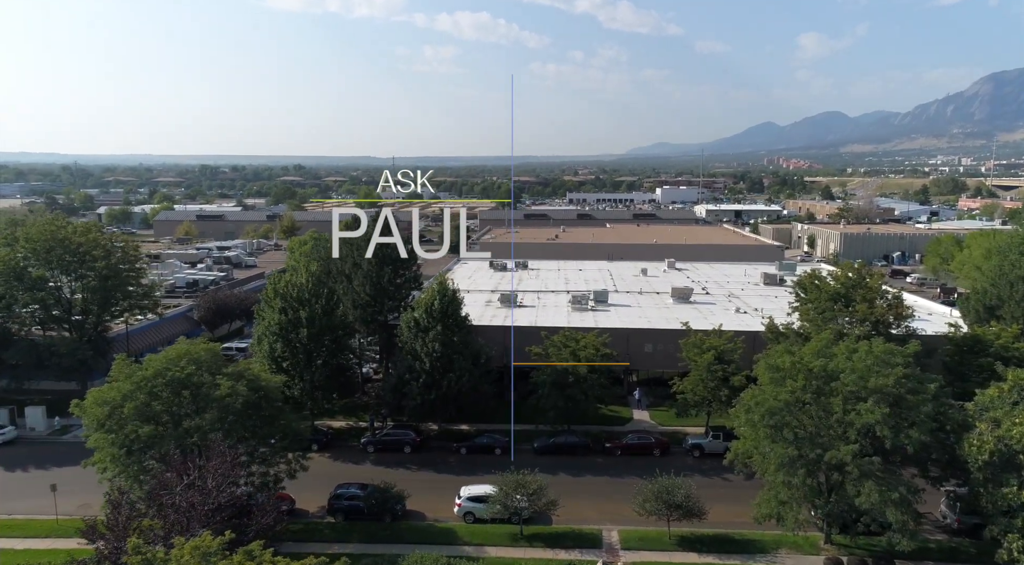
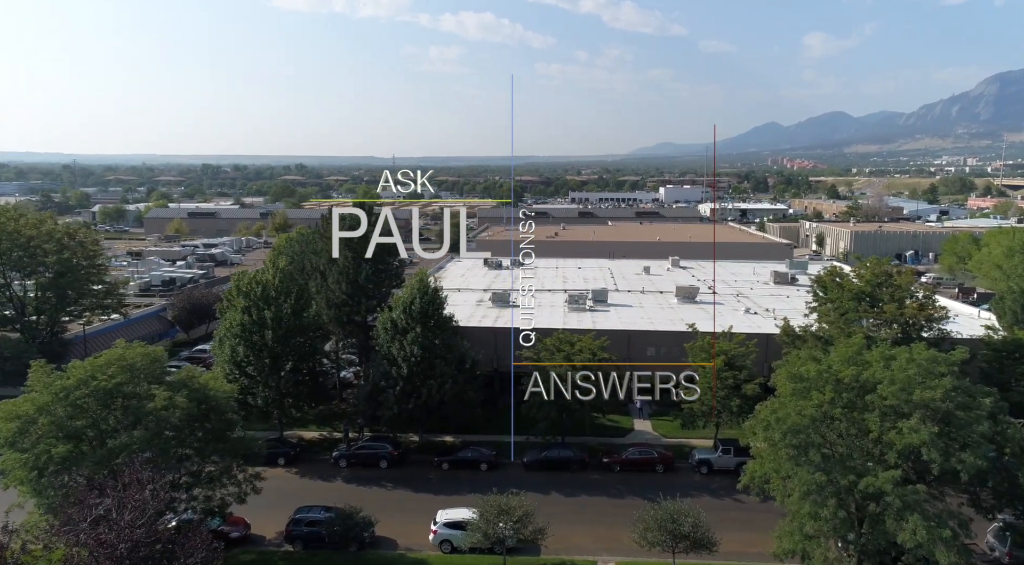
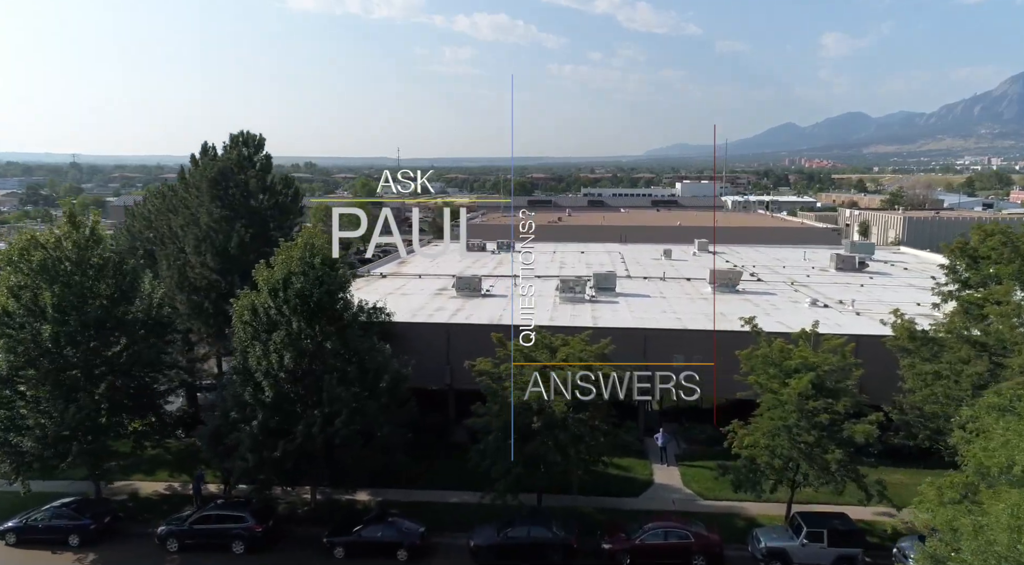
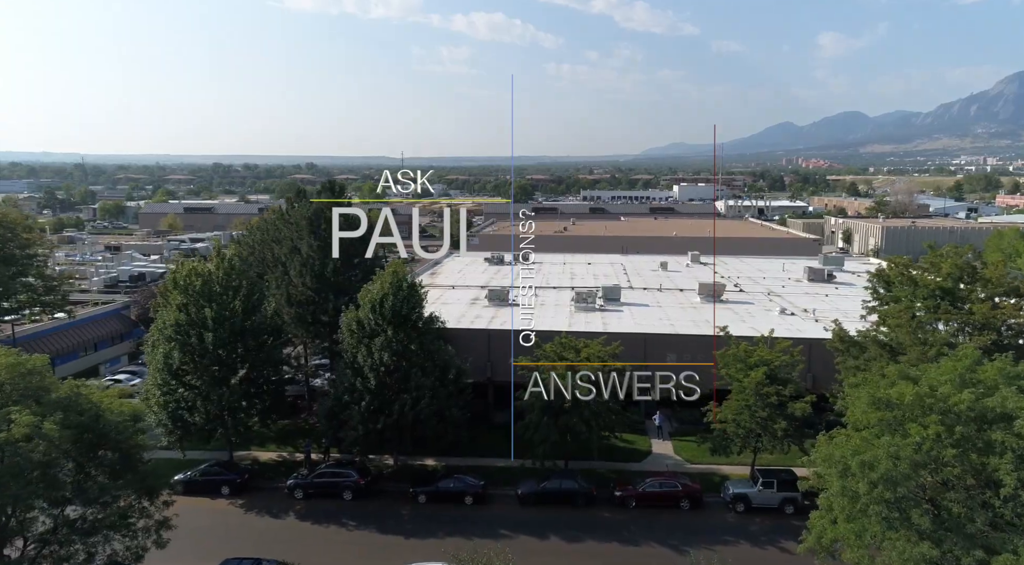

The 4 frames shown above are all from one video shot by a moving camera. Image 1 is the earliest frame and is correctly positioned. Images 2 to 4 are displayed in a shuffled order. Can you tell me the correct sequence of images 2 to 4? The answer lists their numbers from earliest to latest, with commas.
2, 4, 3
